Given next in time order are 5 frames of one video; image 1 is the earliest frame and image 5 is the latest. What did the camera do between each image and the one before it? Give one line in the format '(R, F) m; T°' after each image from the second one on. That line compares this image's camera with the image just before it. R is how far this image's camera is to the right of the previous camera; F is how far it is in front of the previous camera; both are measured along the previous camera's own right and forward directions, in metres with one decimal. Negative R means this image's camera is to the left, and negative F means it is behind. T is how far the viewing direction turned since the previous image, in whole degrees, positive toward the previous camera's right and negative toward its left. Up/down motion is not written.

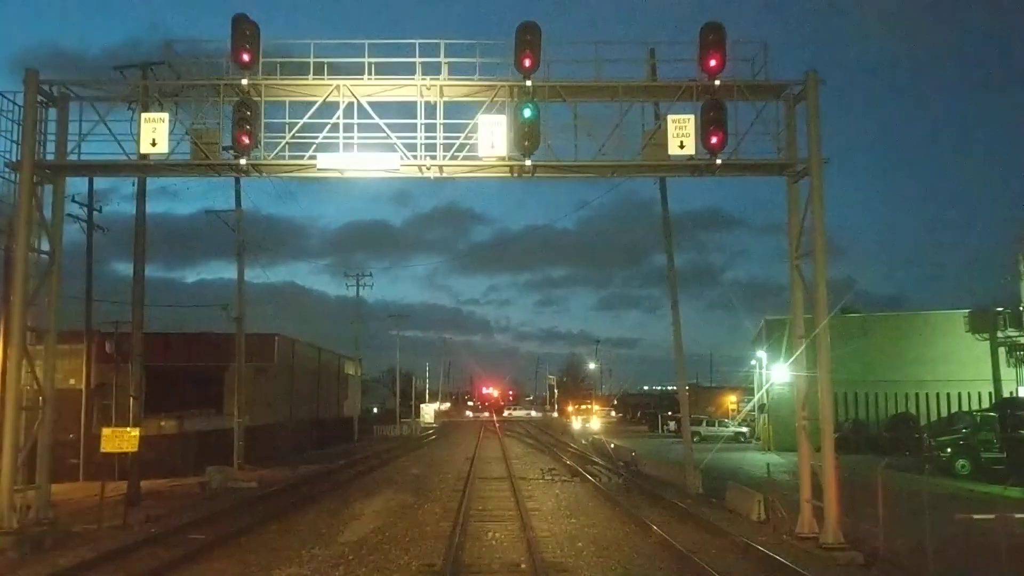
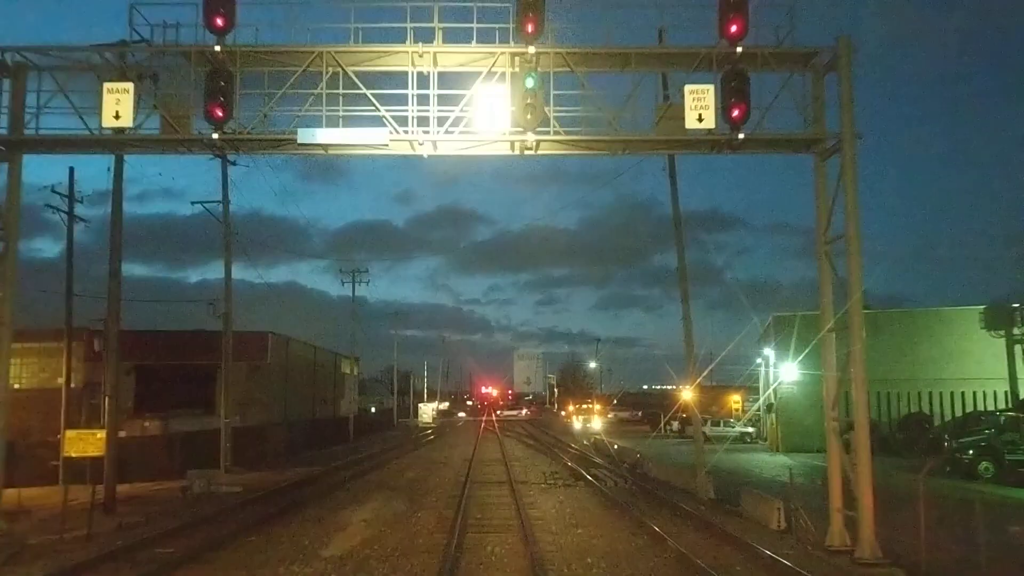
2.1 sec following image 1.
(0.0, +1.7) m; 0°
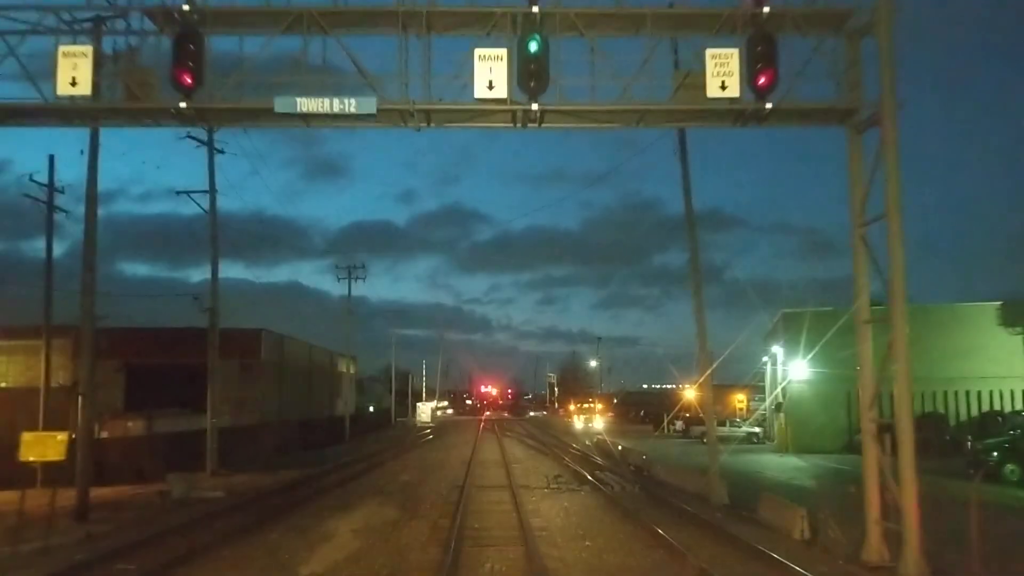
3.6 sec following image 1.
(0.0, +1.7) m; 0°
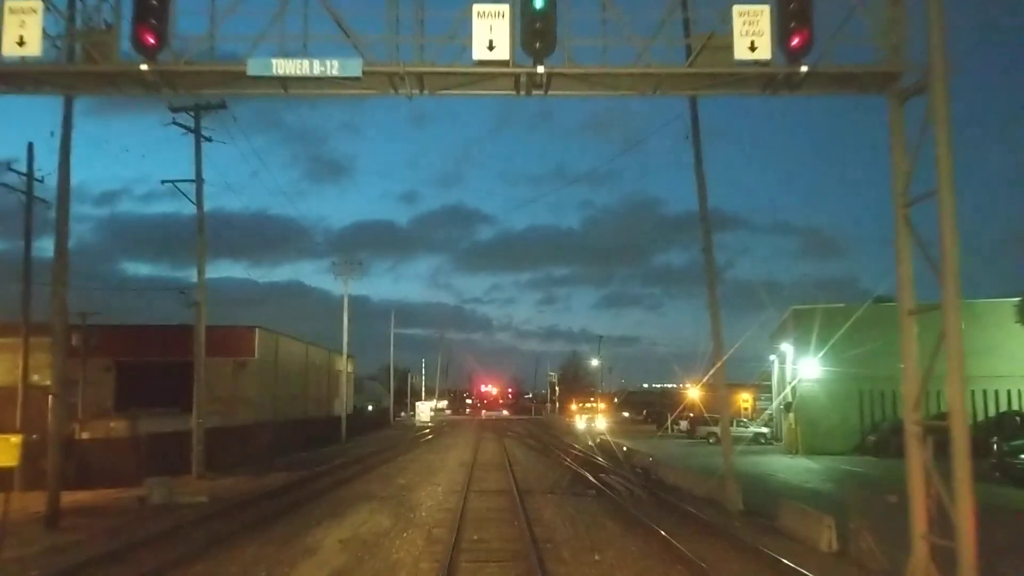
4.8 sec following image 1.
(0.0, +1.6) m; 0°
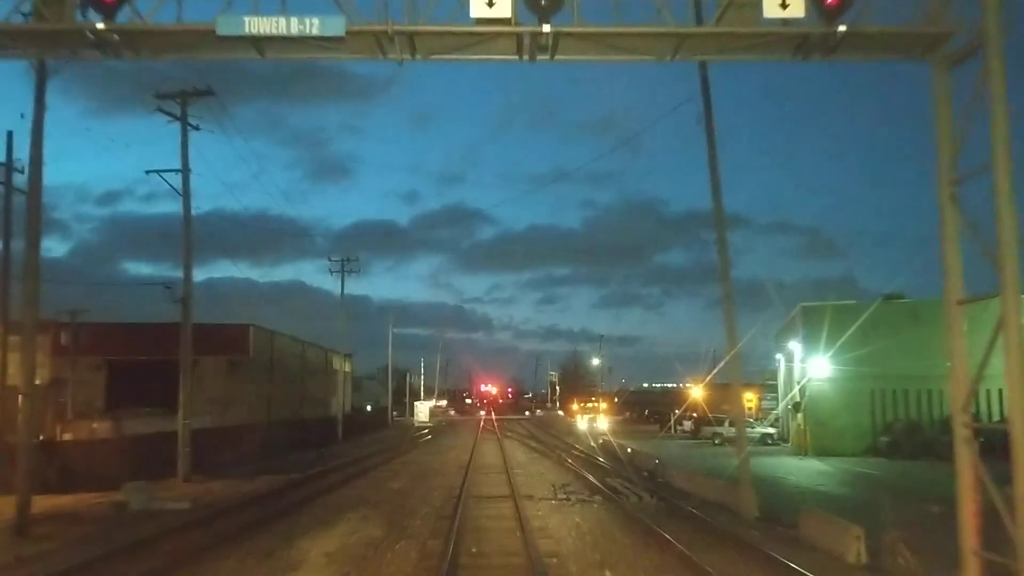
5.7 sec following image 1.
(0.0, +1.4) m; 0°
